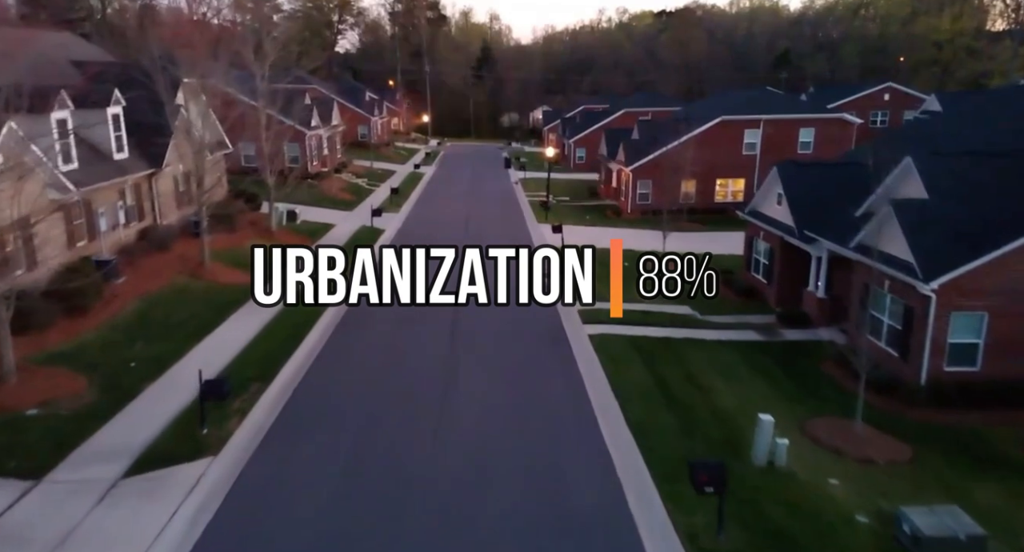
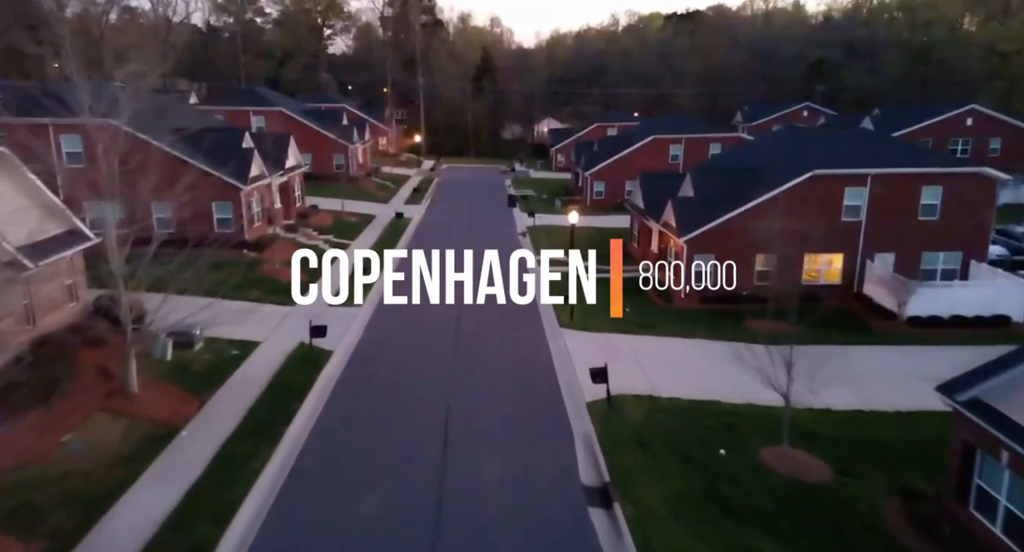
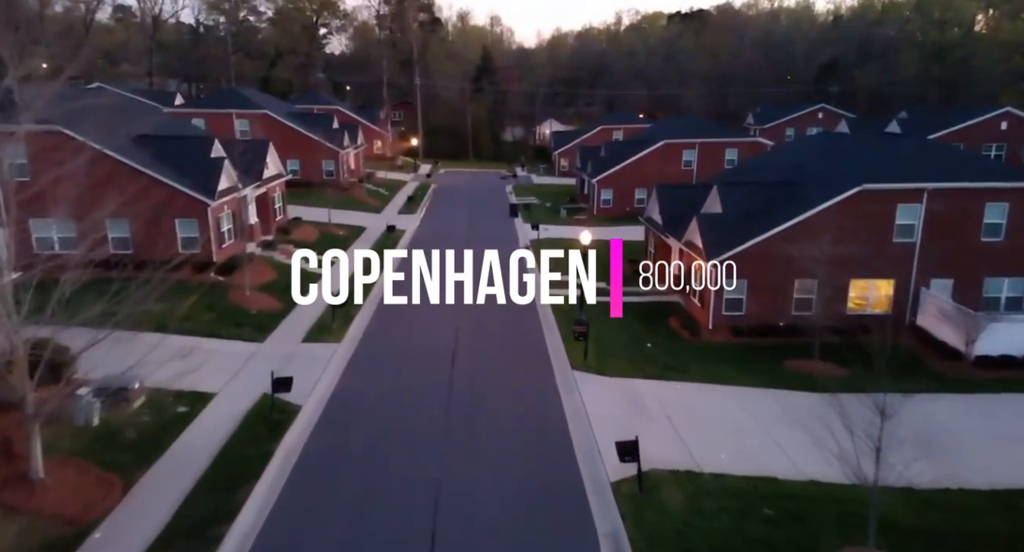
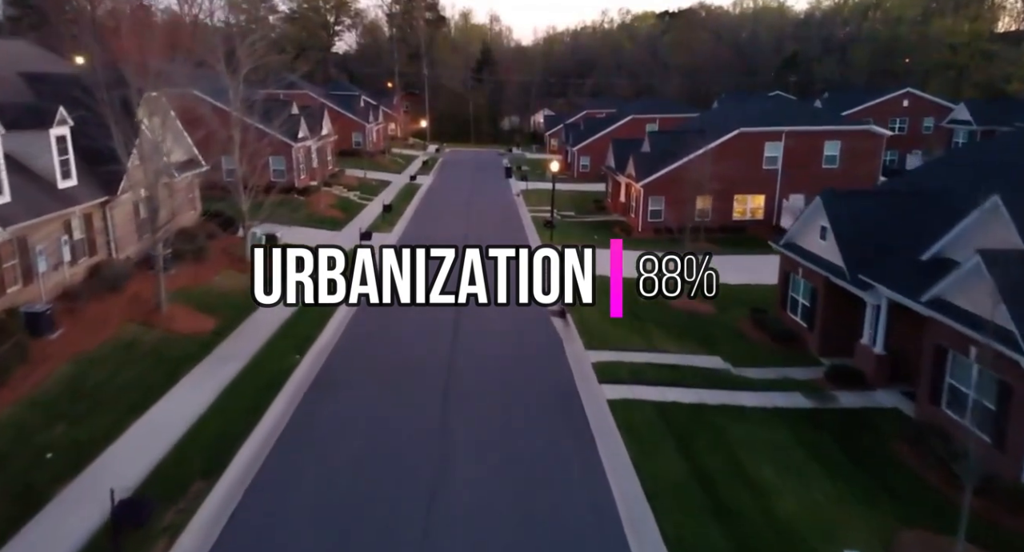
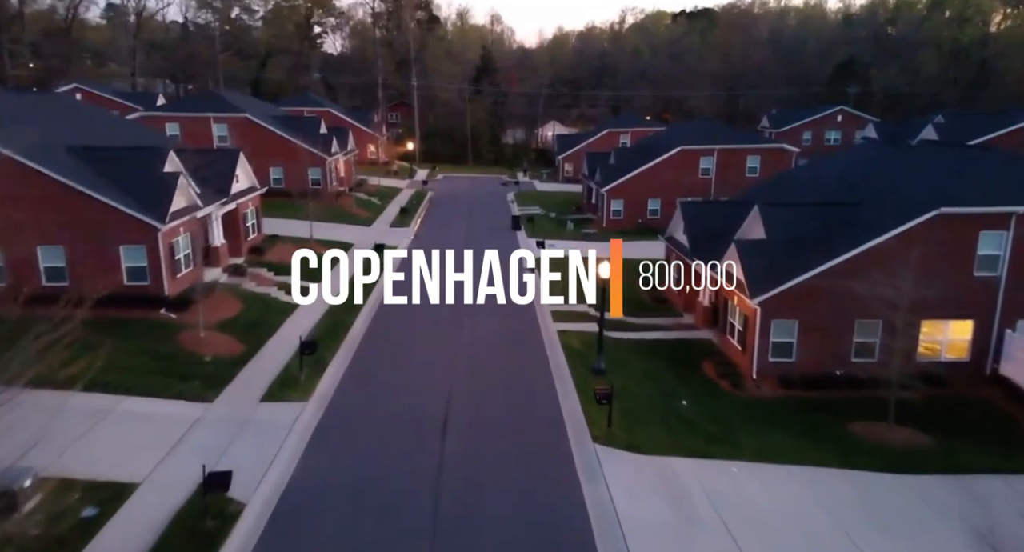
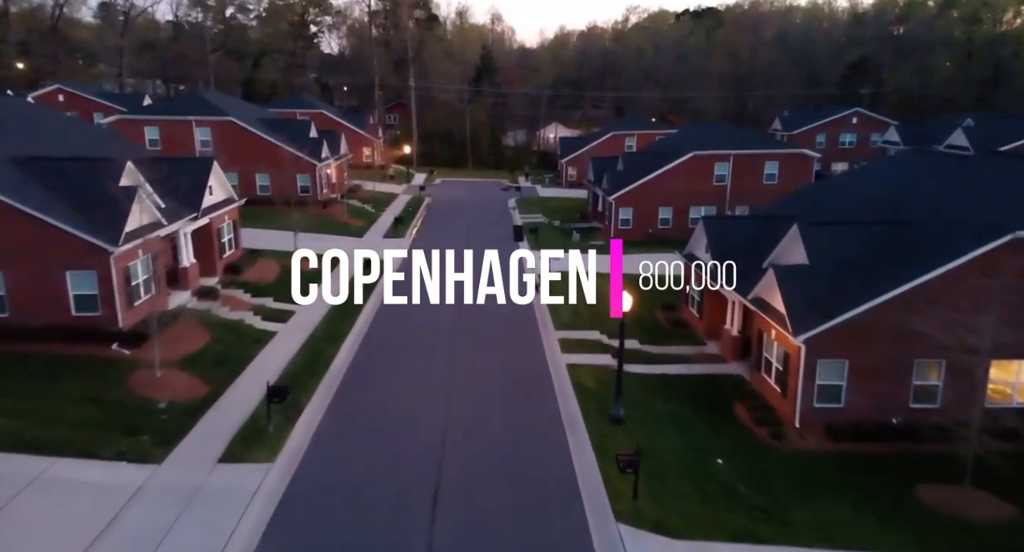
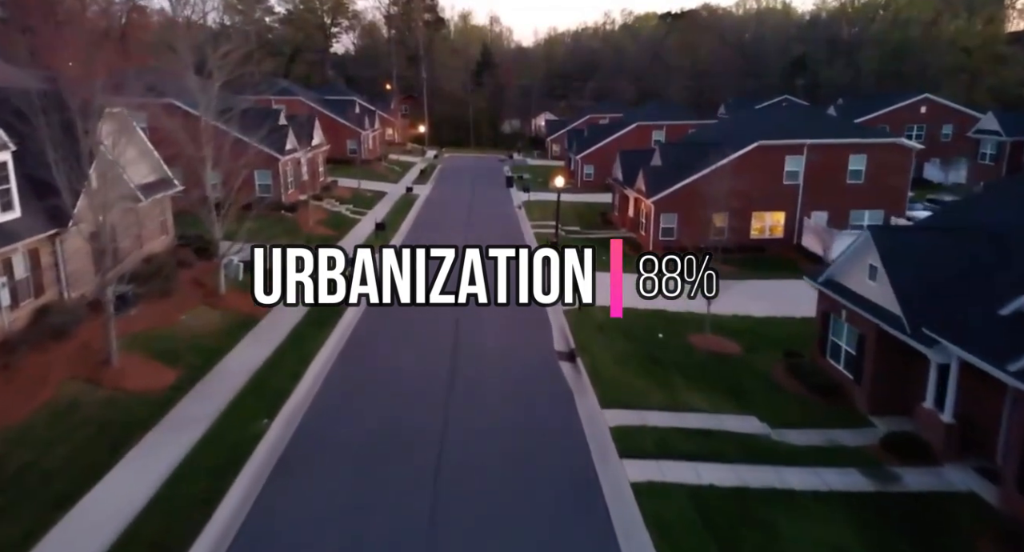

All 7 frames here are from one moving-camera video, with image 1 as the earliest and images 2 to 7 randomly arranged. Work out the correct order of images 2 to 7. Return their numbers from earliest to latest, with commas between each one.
4, 7, 2, 3, 5, 6
